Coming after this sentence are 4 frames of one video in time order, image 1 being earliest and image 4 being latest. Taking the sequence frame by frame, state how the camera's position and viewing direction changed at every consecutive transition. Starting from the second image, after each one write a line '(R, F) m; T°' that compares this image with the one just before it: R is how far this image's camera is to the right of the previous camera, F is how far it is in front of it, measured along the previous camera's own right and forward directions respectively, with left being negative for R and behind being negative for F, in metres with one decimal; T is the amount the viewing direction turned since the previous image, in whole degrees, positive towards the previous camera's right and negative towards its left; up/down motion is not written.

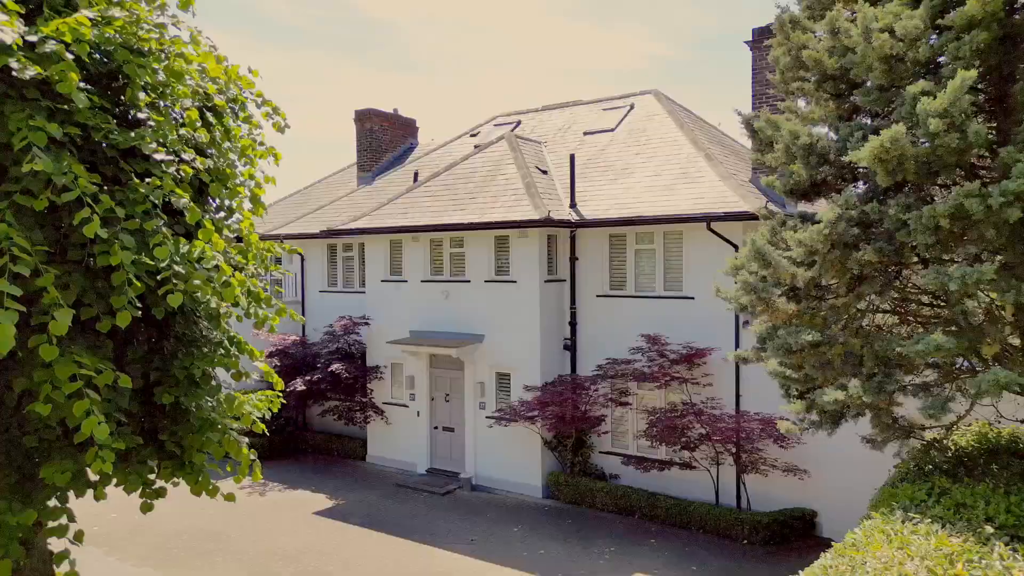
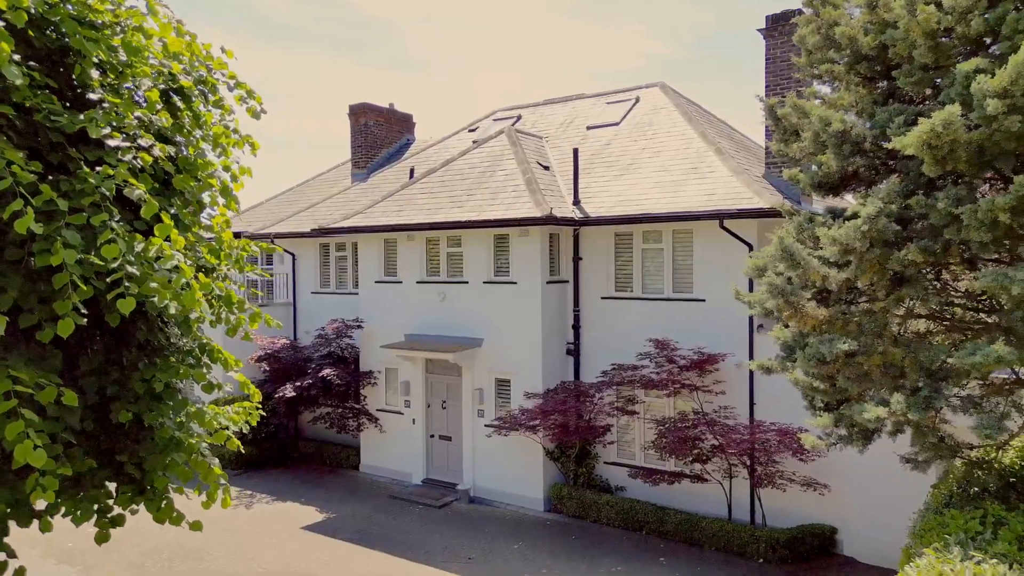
(0.0, +0.8) m; 0°
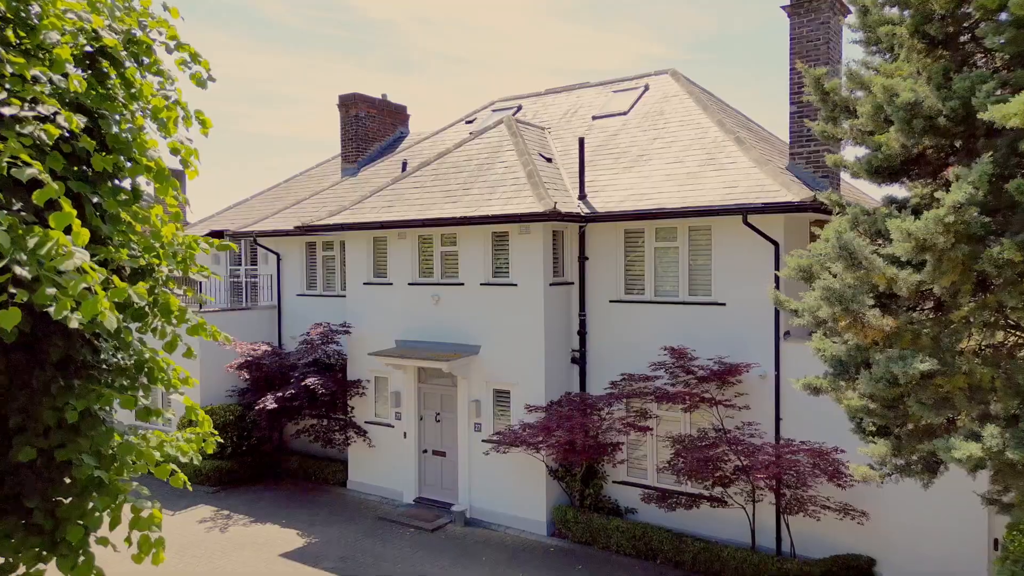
(0.0, +1.2) m; 0°
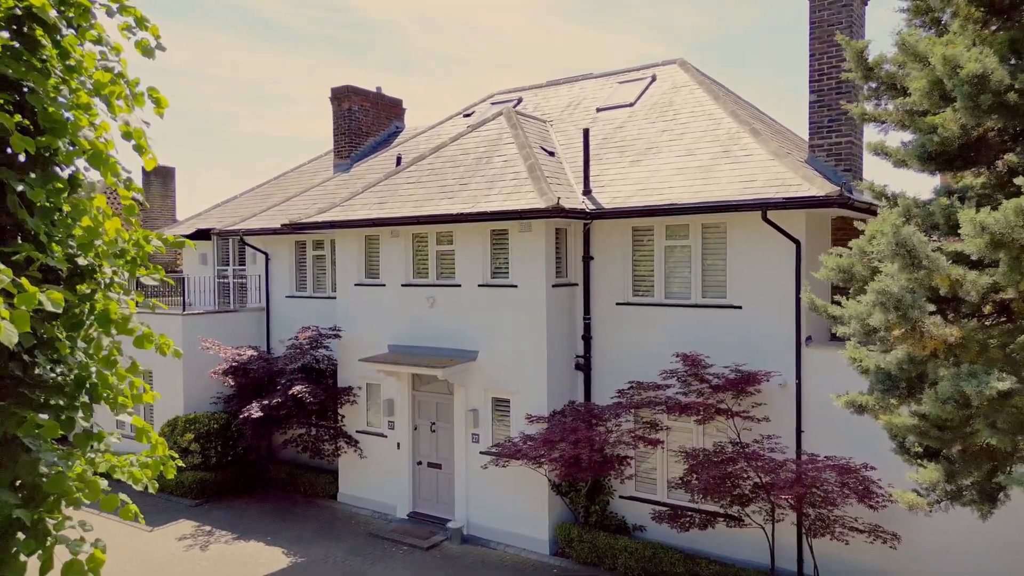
(0.0, +0.8) m; 0°
